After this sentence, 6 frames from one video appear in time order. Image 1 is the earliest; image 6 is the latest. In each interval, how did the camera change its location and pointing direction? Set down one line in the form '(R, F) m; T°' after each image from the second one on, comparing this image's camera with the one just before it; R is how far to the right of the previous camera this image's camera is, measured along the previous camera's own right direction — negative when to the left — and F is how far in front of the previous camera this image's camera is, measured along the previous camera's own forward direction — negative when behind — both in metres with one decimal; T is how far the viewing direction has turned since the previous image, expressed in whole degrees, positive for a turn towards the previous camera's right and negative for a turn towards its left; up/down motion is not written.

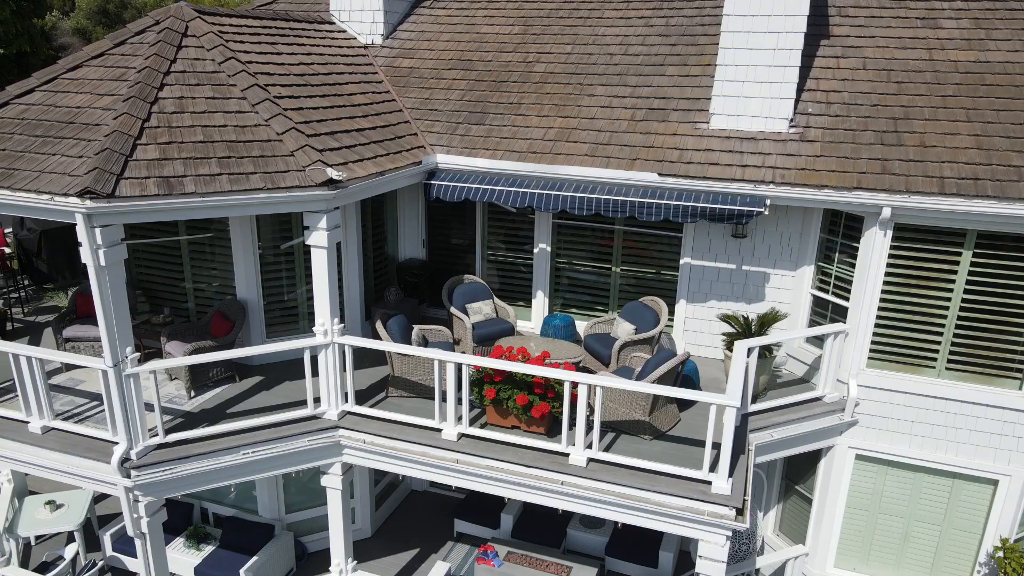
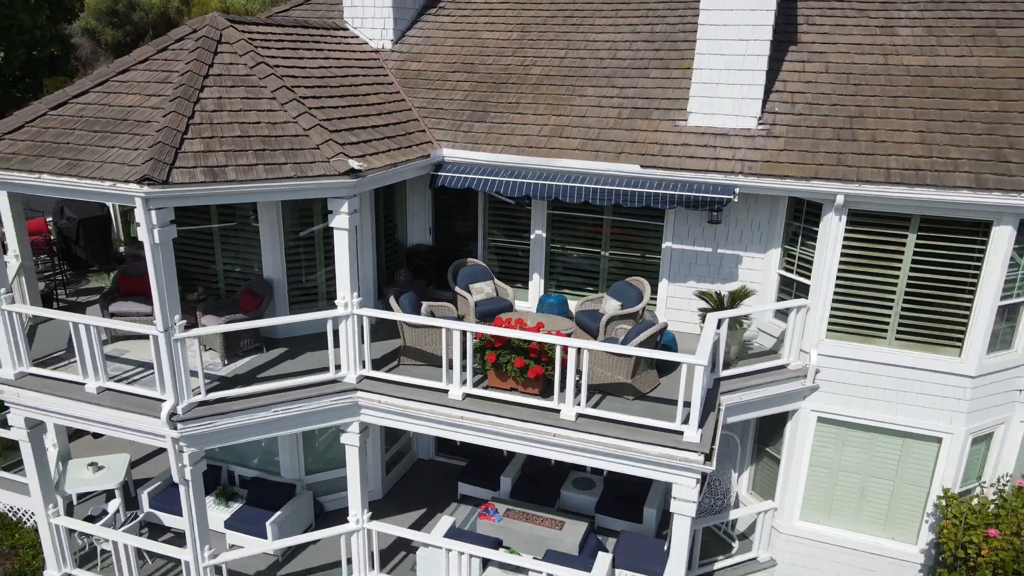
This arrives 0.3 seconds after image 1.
(0.0, -1.0) m; 0°
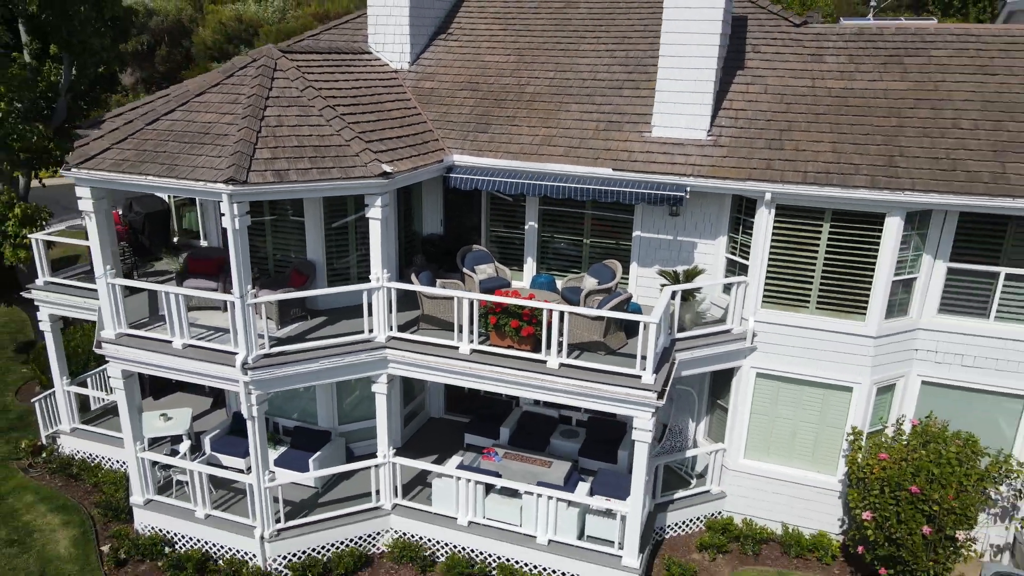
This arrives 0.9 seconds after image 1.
(0.0, -2.3) m; 0°
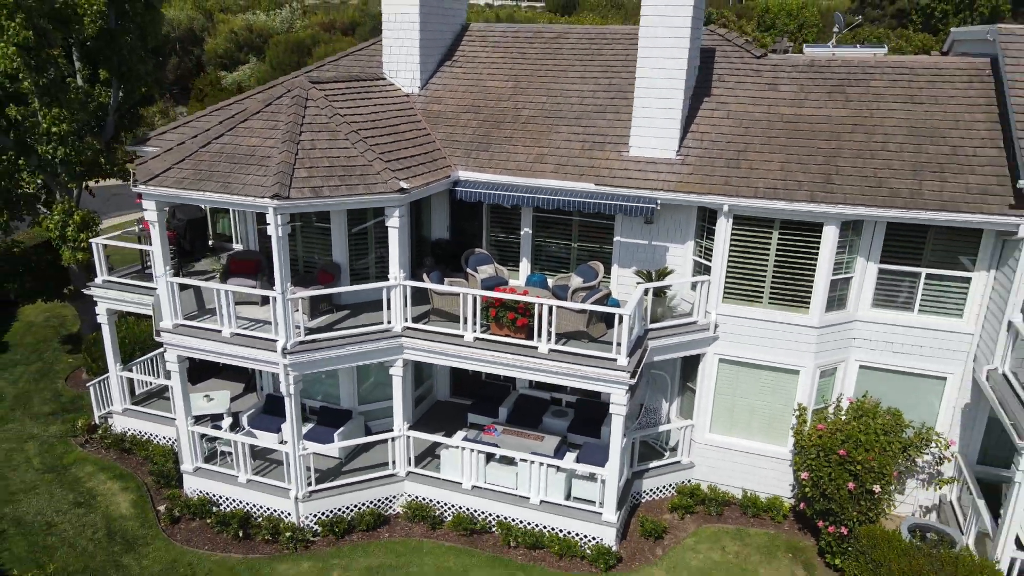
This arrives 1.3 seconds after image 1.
(0.0, -2.0) m; 0°
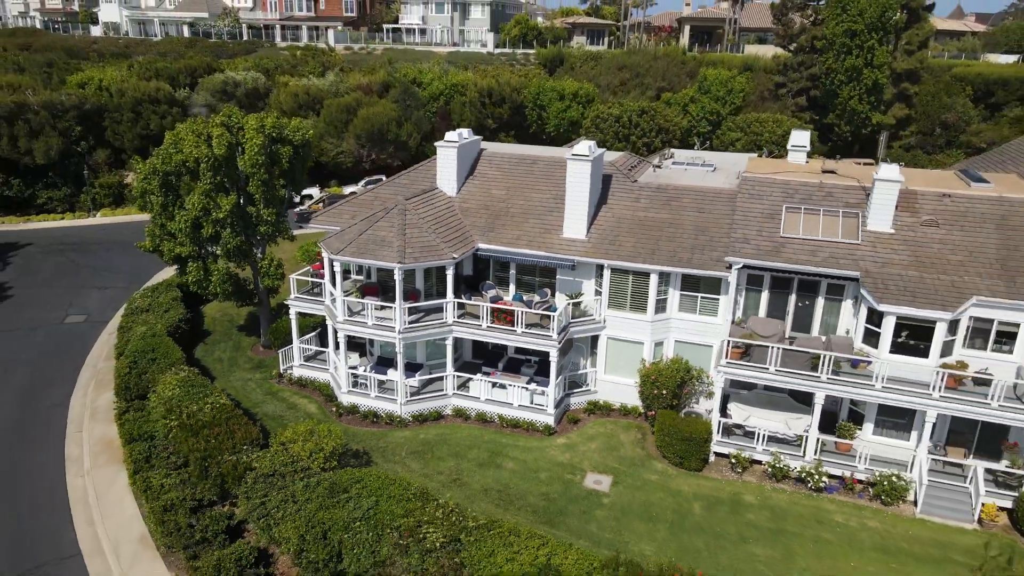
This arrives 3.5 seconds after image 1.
(+0.2, -14.4) m; 0°
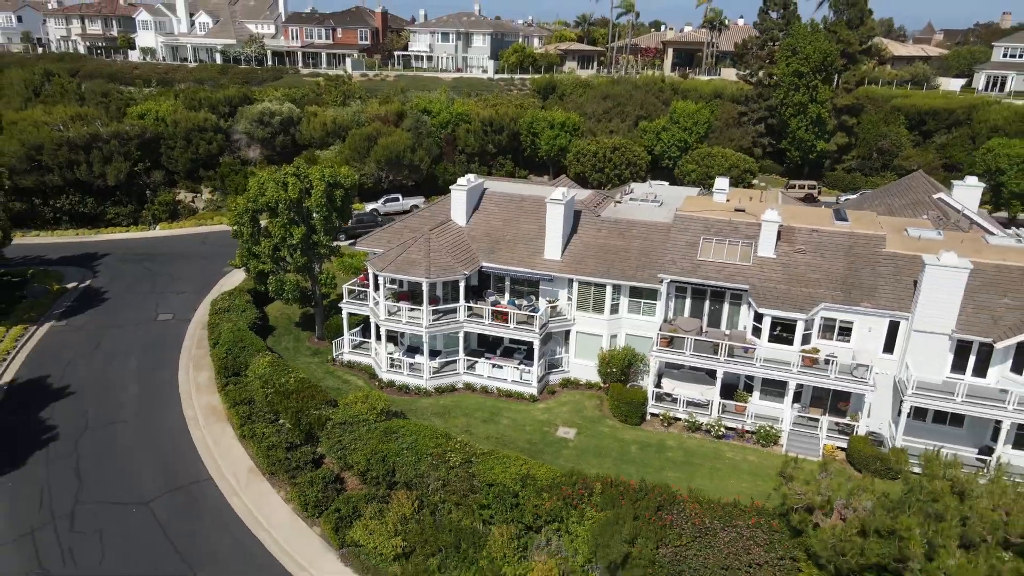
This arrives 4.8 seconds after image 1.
(+0.3, -10.4) m; 0°
